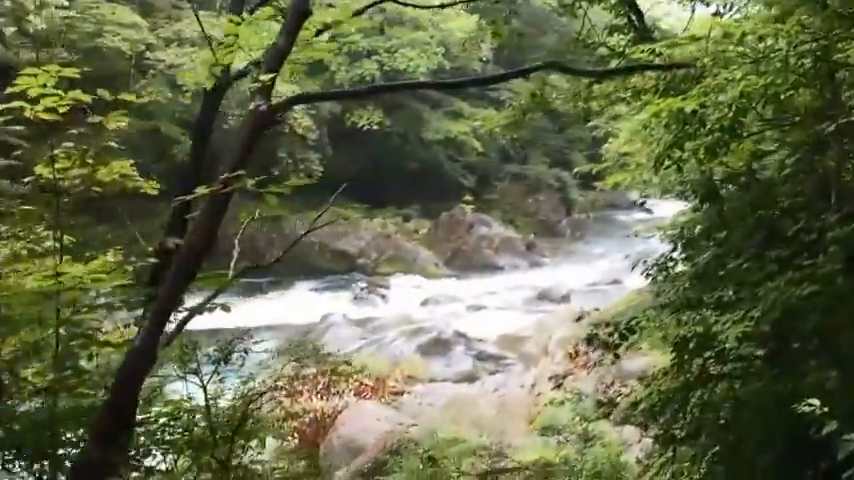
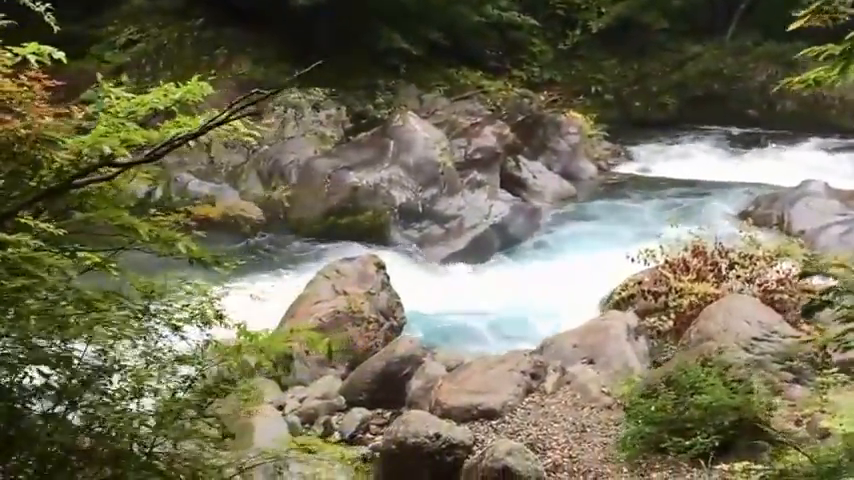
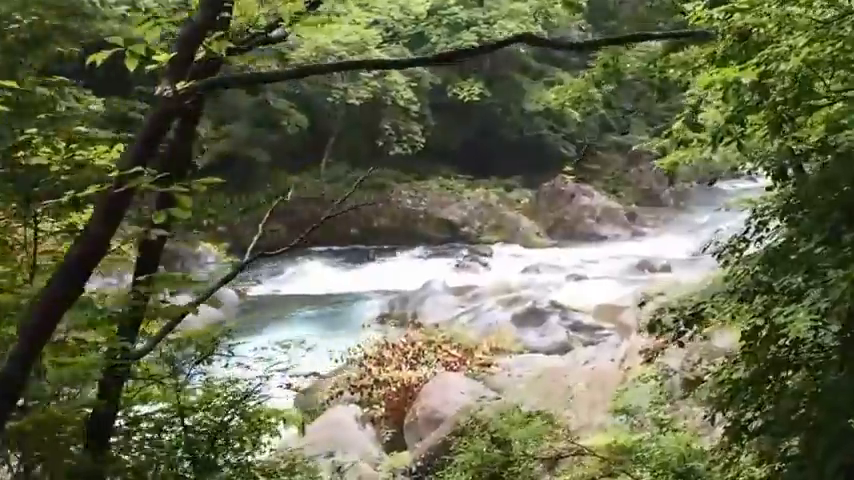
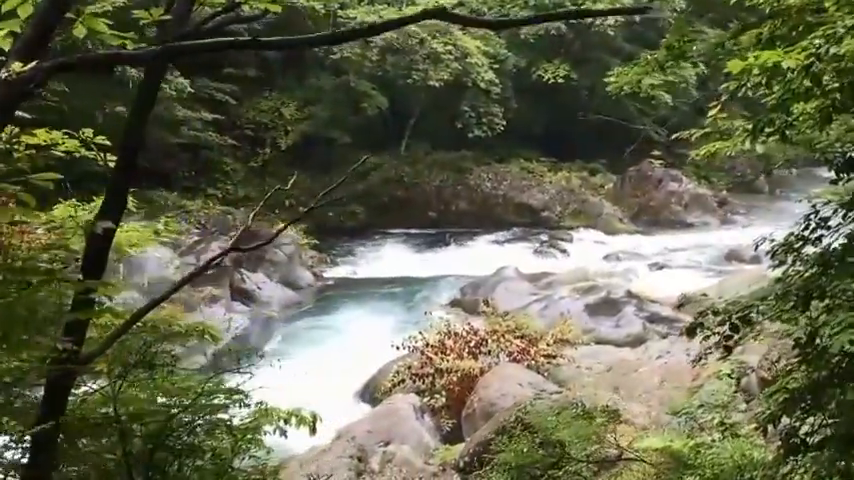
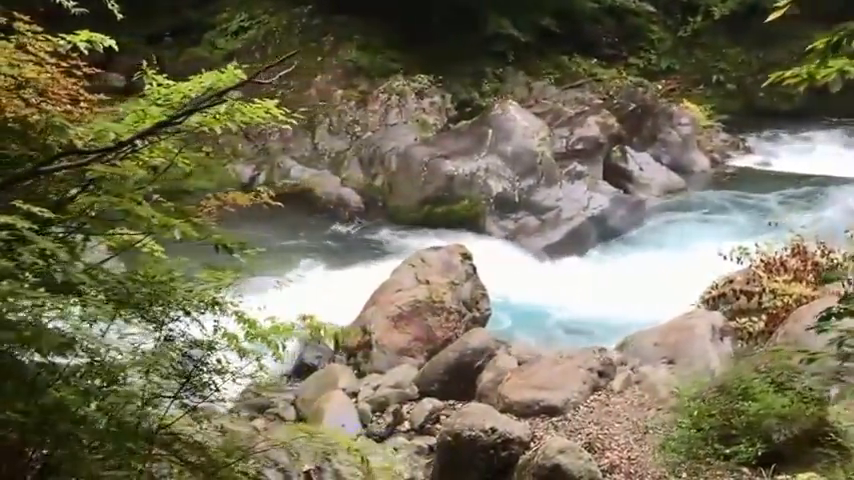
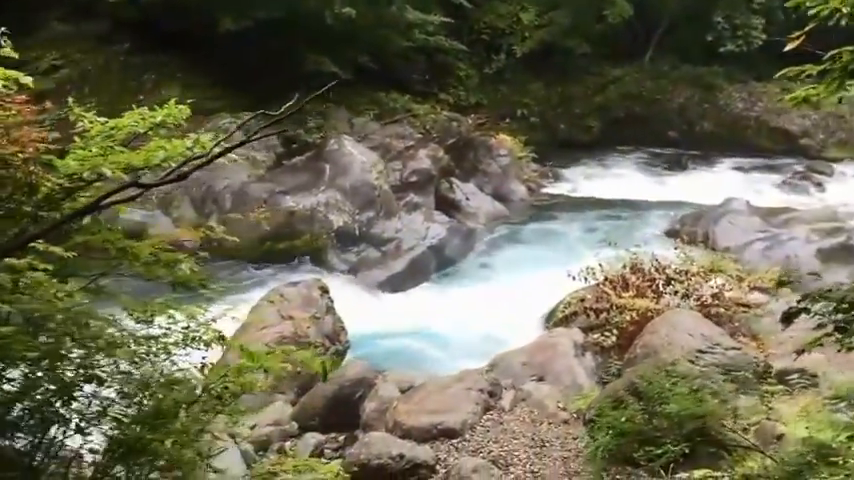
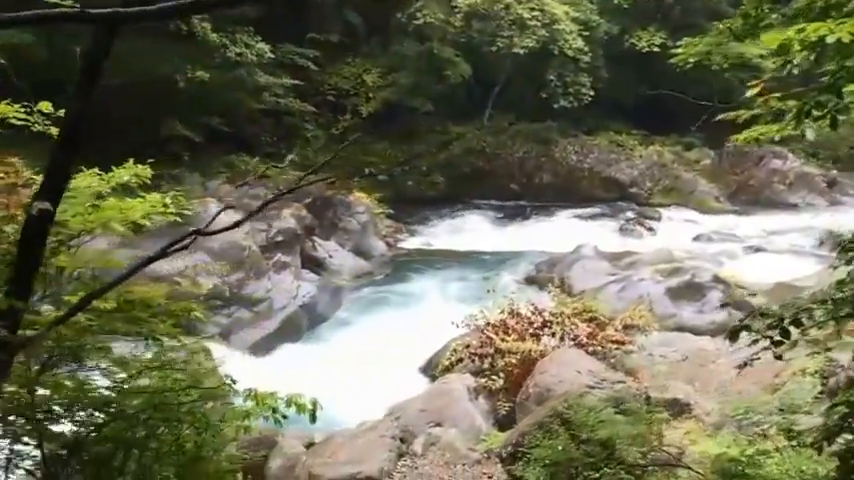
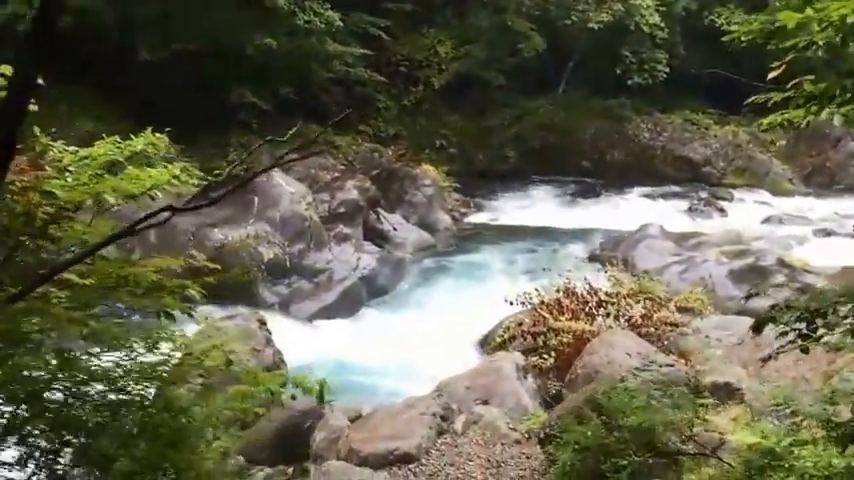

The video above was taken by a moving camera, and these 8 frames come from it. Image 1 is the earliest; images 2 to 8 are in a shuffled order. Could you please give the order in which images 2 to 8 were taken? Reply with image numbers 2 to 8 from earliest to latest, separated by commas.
3, 4, 7, 8, 6, 2, 5
